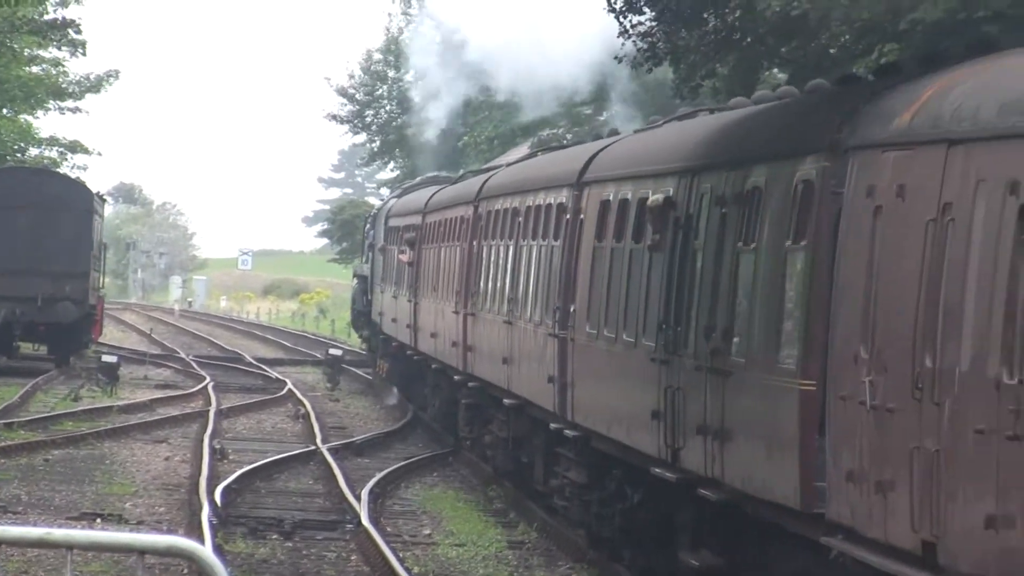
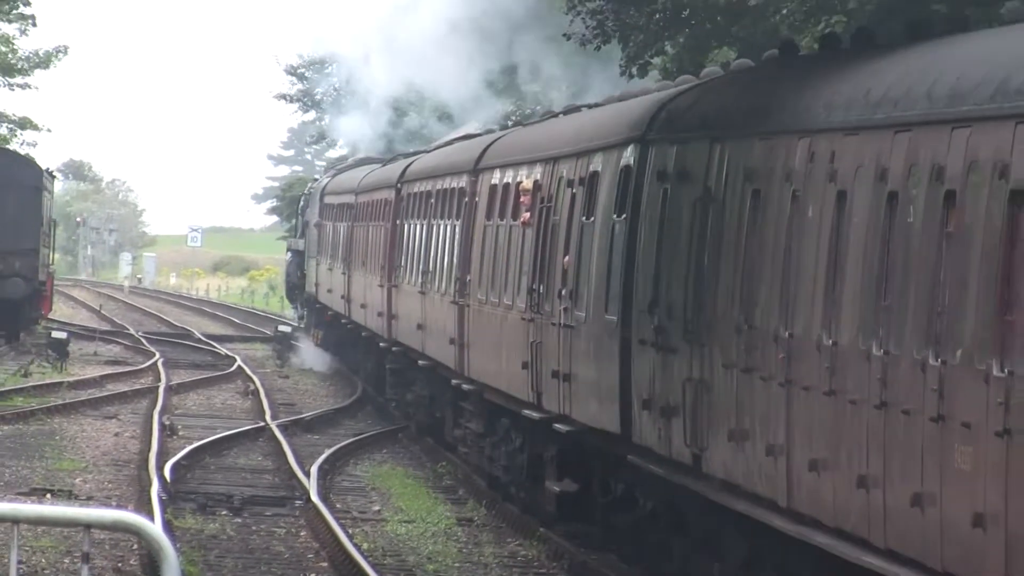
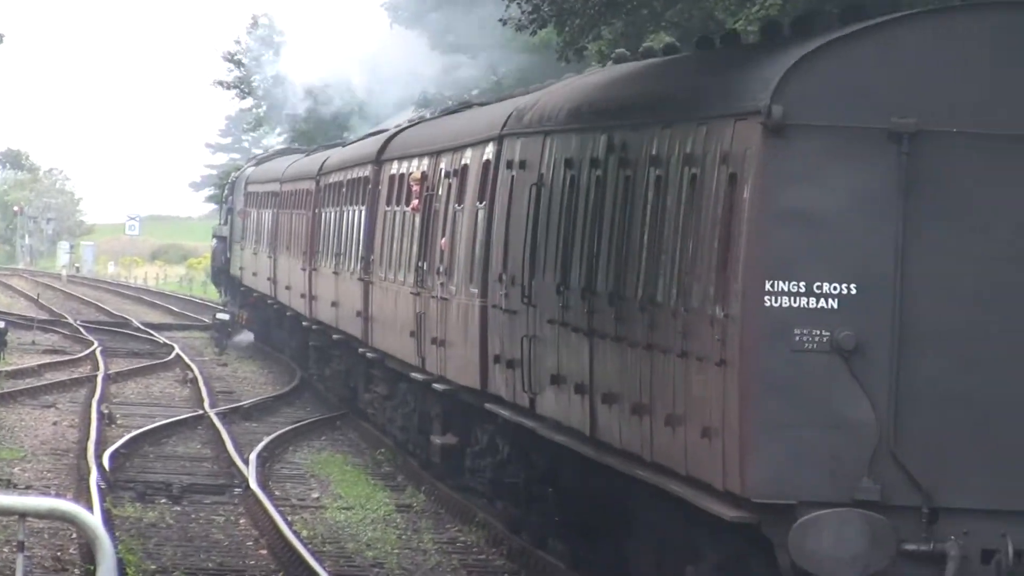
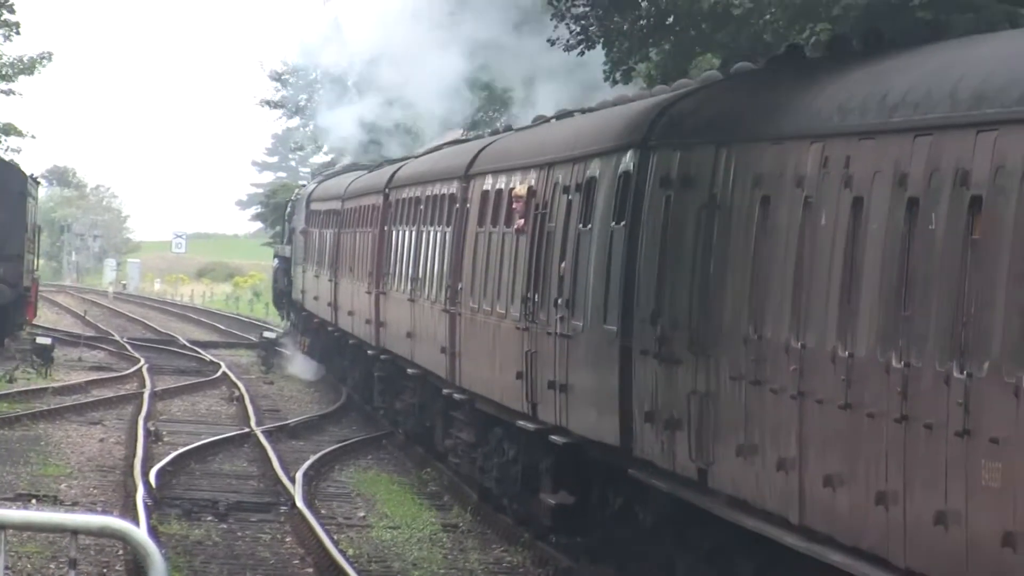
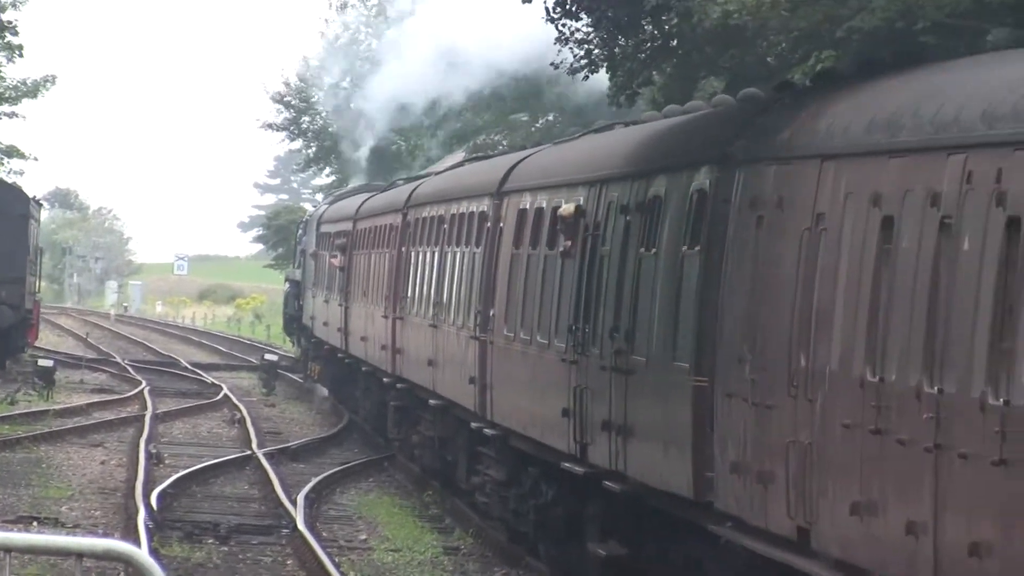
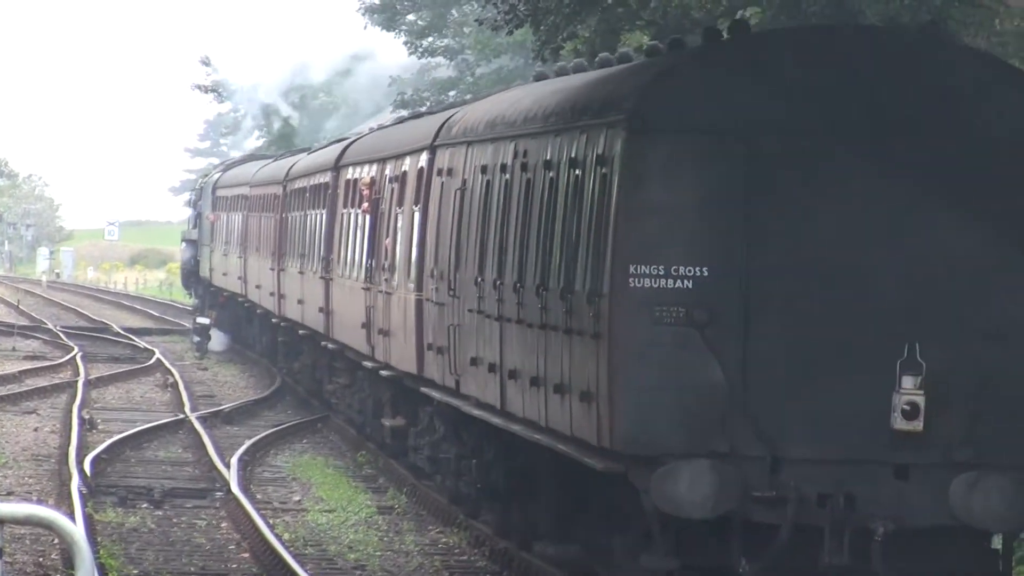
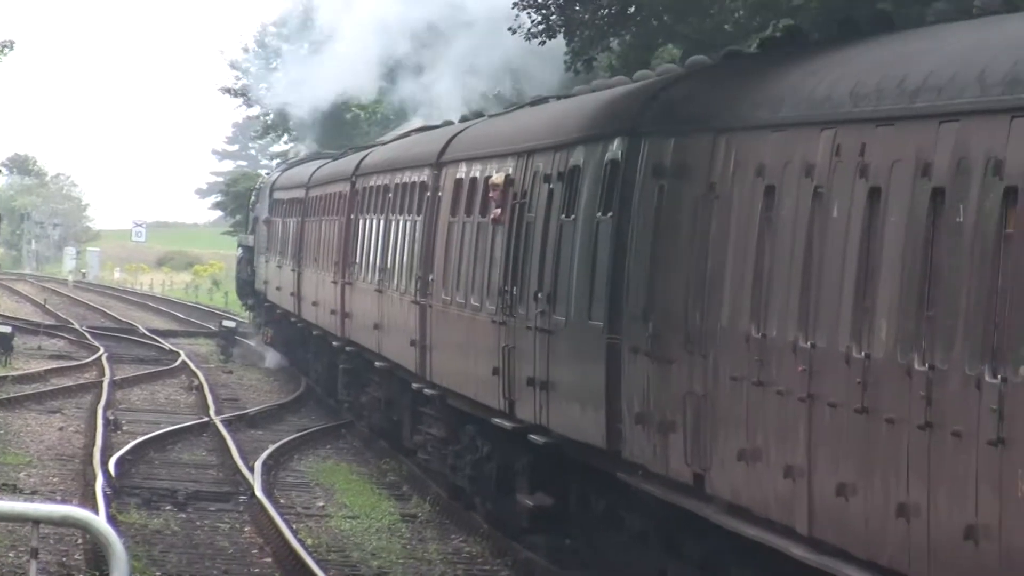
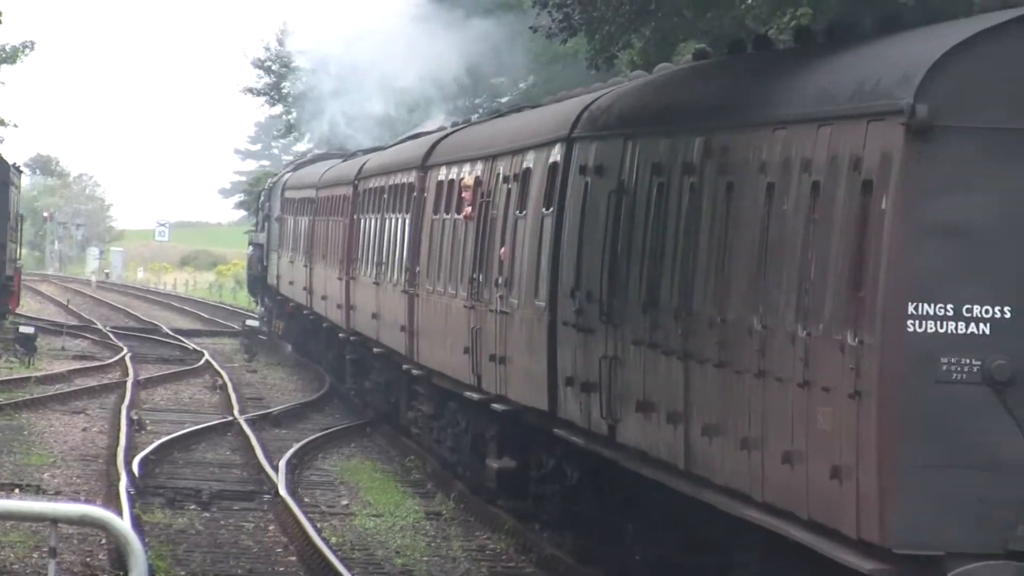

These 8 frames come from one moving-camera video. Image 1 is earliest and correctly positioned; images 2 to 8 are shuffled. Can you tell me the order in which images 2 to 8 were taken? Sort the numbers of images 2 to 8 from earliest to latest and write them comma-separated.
5, 7, 4, 2, 8, 3, 6
